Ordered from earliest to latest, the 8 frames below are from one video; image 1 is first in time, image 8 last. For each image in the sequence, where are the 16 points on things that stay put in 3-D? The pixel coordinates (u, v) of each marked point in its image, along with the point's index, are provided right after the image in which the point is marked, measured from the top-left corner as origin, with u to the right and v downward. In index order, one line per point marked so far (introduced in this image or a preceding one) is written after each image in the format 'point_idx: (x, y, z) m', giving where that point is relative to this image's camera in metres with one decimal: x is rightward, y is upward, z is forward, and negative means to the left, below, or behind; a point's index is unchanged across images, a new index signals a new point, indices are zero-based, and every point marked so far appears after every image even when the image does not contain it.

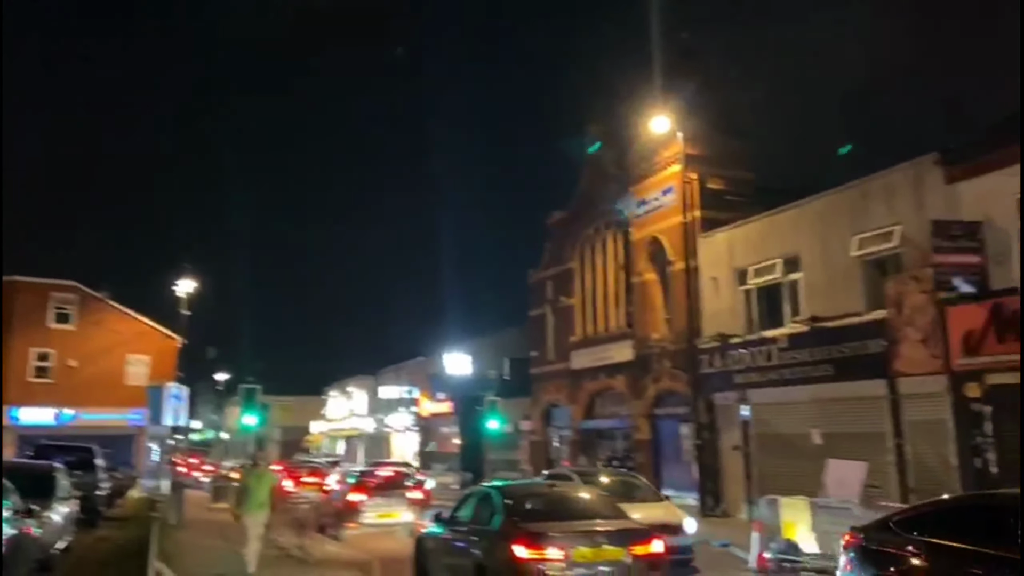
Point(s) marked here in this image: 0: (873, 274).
0: (+7.4, +0.3, +16.5) m
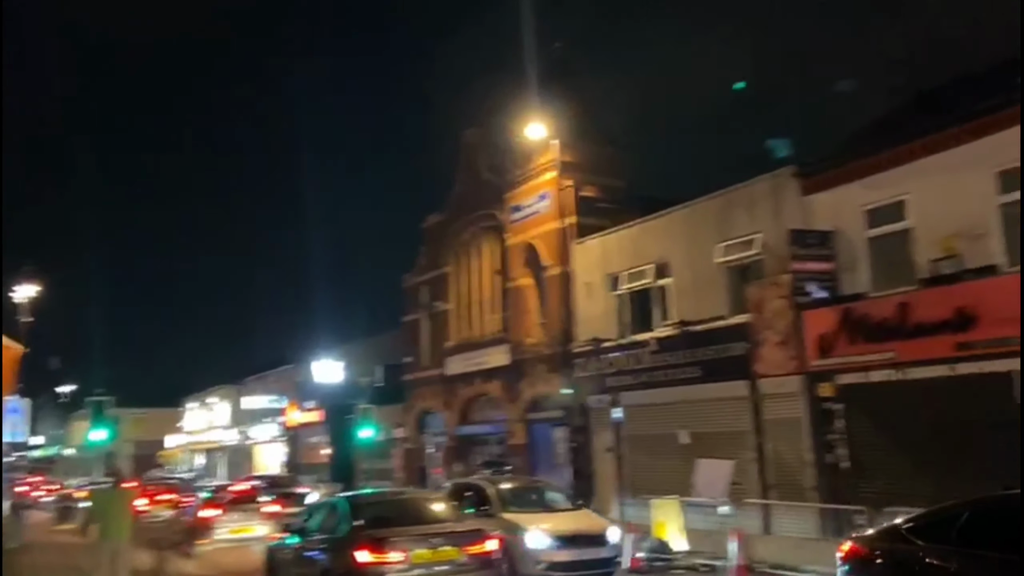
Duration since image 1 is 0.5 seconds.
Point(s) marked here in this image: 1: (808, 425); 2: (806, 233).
0: (+4.8, +0.2, +17.3) m
1: (+5.5, -2.5, +15.1) m
2: (+5.4, +1.0, +15.0) m
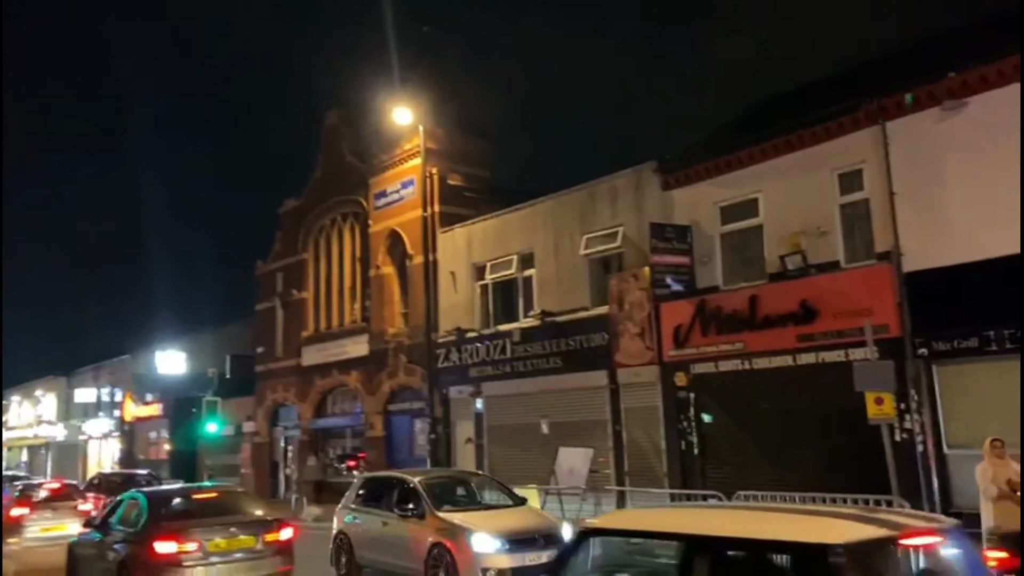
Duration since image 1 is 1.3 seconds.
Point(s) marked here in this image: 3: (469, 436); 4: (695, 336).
0: (+1.9, +0.4, +17.6) m
1: (+2.9, -2.4, +15.5) m
2: (+2.9, +1.2, +15.4) m
3: (-1.0, -3.6, +19.9) m
4: (+3.3, -0.9, +14.8) m
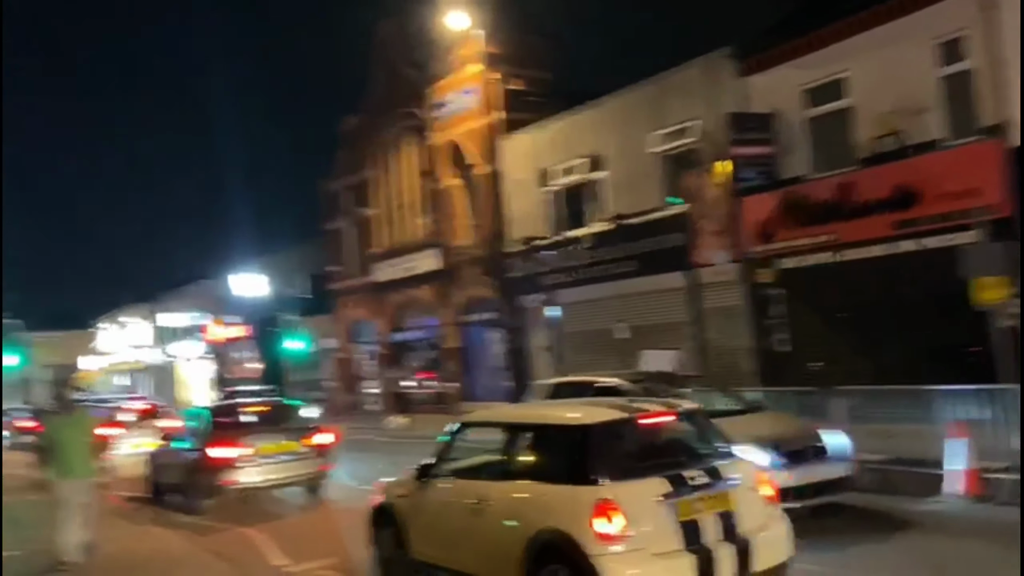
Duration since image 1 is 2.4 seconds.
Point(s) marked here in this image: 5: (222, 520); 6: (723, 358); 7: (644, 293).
0: (+3.3, +2.5, +16.9) m
1: (+4.4, -0.4, +15.1) m
2: (+4.2, +3.1, +14.6) m
3: (+0.8, -1.4, +19.8) m
4: (+4.6, +1.0, +14.1) m
5: (-3.7, -2.9, +10.3) m
6: (+4.1, -1.3, +15.6) m
7: (+2.8, -0.1, +17.1) m
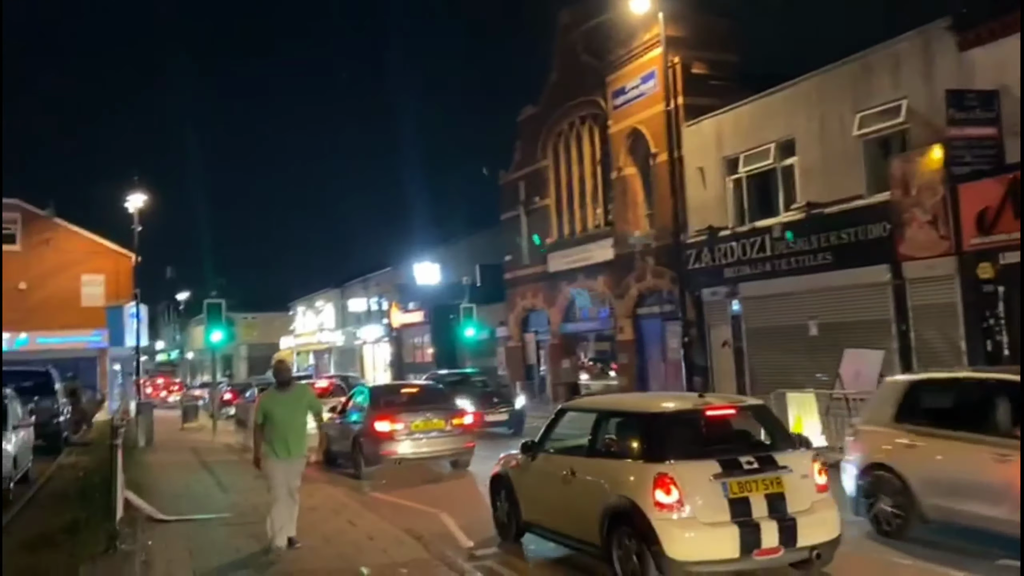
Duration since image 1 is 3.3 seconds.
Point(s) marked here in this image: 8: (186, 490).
0: (+7.0, +2.6, +15.5) m
1: (+7.6, -0.4, +13.6) m
2: (+7.3, +3.2, +13.1) m
3: (+5.0, -1.2, +18.9) m
4: (+7.6, +1.1, +12.6) m
5: (-1.3, -2.7, +10.6) m
6: (+7.3, -1.3, +14.2) m
7: (+6.4, 0.0, +15.9) m
8: (-4.5, -2.8, +11.3) m
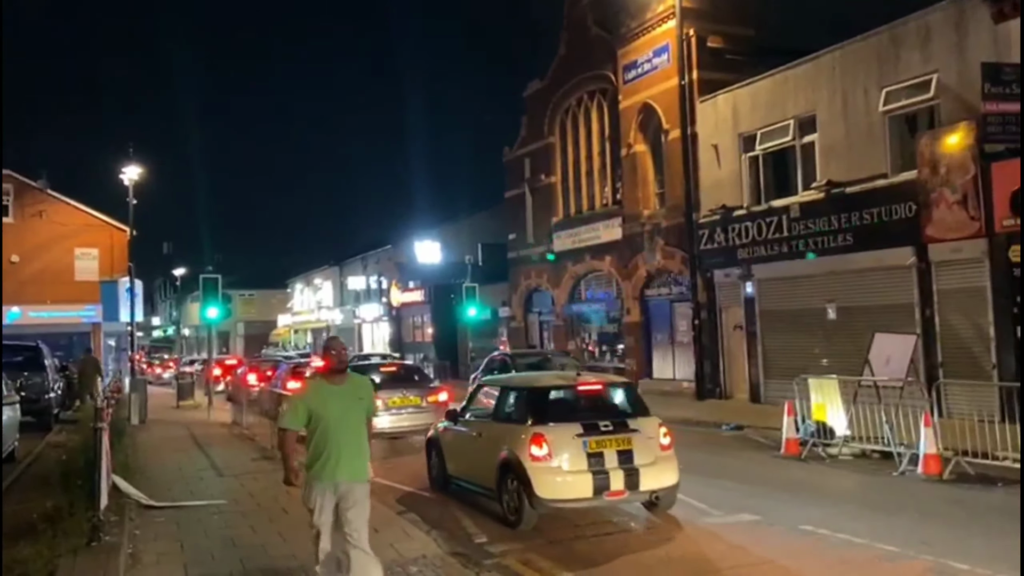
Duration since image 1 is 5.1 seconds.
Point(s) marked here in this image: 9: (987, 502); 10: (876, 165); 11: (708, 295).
0: (+7.2, +2.9, +14.9) m
1: (+7.7, -0.1, +13.0) m
2: (+7.5, +3.4, +12.4) m
3: (+5.1, -0.8, +18.4) m
4: (+7.8, +1.3, +12.0) m
5: (-1.2, -2.4, +10.0) m
6: (+7.5, -1.0, +13.6) m
7: (+6.6, +0.3, +15.3) m
8: (-4.4, -2.4, +10.7) m
9: (+5.0, -2.3, +8.6) m
10: (+6.8, +2.3, +15.1) m
11: (+4.6, -0.1, +19.0) m
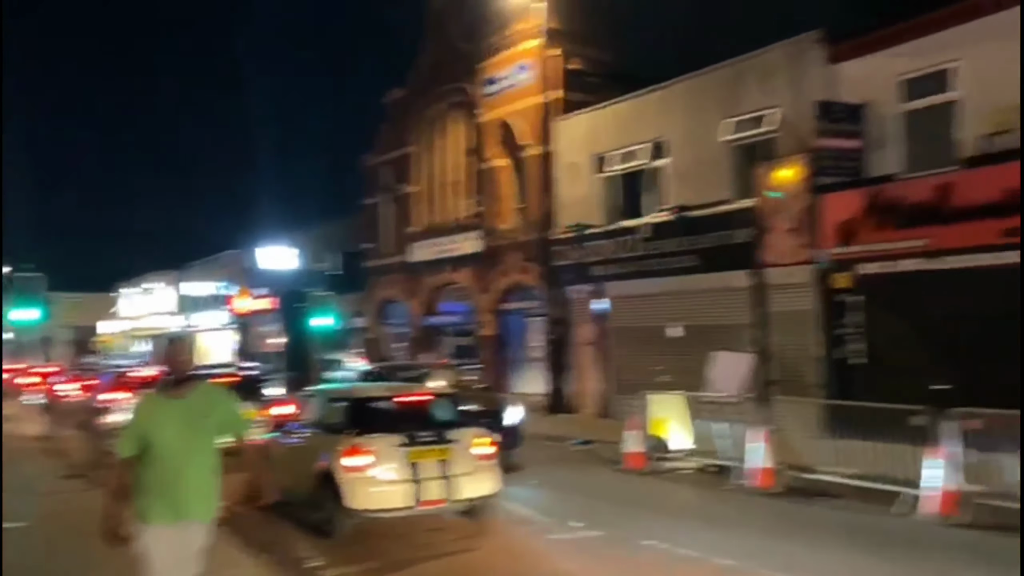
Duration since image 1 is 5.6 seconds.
0: (+4.5, +2.5, +15.7) m
1: (+5.3, -0.5, +13.9) m
2: (+5.3, +3.0, +13.3) m
3: (+1.8, -1.2, +18.7) m
4: (+5.6, +0.9, +12.9) m
5: (-3.1, -2.5, +9.4) m
6: (+4.9, -1.4, +14.4) m
7: (+3.8, -0.1, +16.0) m
8: (-6.3, -2.4, +9.5) m
9: (+3.3, -2.5, +9.0) m
10: (+4.1, +1.9, +15.8) m
11: (+1.2, -0.5, +19.3) m
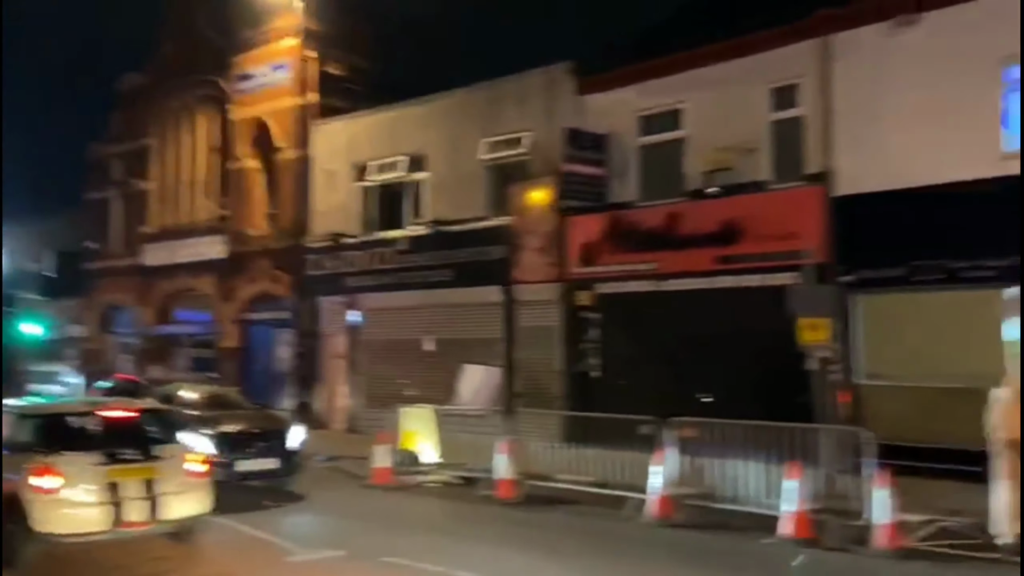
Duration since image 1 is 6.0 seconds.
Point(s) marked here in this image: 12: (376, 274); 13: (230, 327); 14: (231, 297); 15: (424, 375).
0: (-0.2, +2.2, +16.2) m
1: (+0.9, -0.8, +14.6) m
2: (+1.2, +2.7, +14.2) m
3: (-3.8, -1.4, +18.2) m
4: (+1.6, +0.6, +13.8) m
5: (-5.8, -2.5, +7.8) m
6: (+0.4, -1.7, +15.0) m
7: (-1.1, -0.4, +16.2) m
8: (-8.9, -2.3, +7.0) m
9: (+0.5, -2.7, +9.4) m
10: (-0.7, +1.6, +16.2) m
11: (-4.5, -0.8, +18.6) m
12: (-2.9, +0.3, +17.3) m
13: (-6.9, -1.0, +20.1) m
14: (-6.9, -0.2, +20.1) m
15: (-1.8, -1.8, +16.9) m
